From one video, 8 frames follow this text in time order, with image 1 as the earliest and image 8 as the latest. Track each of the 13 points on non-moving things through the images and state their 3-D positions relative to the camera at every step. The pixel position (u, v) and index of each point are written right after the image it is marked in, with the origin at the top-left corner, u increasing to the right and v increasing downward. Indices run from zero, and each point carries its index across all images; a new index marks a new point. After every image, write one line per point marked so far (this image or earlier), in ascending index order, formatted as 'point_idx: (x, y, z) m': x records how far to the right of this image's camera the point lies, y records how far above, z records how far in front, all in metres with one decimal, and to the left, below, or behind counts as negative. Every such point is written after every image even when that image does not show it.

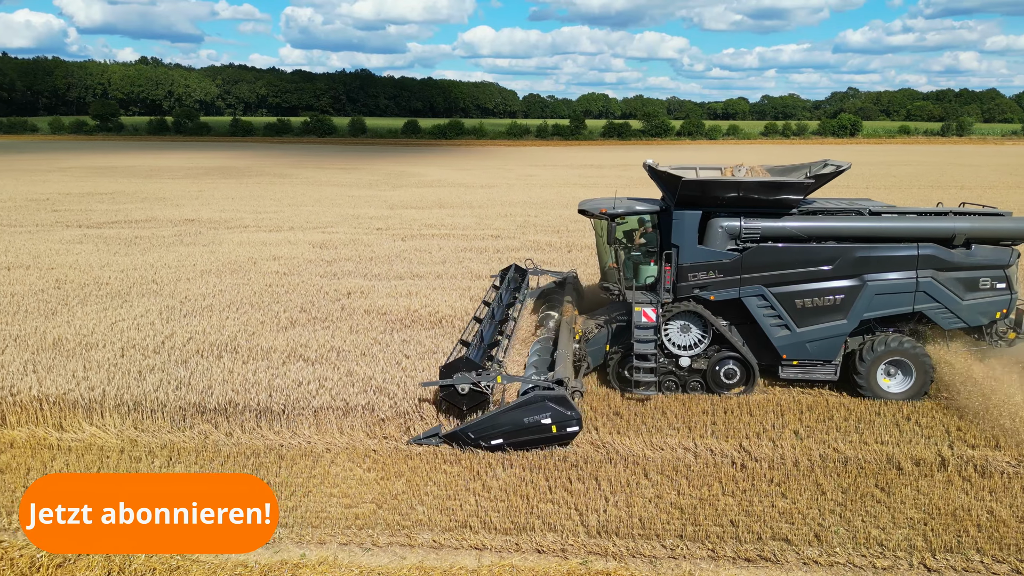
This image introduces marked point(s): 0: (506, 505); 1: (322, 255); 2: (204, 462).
0: (0.0, -1.3, +4.4) m
1: (-3.4, +0.6, +12.7) m
2: (-2.1, -1.2, +5.1) m
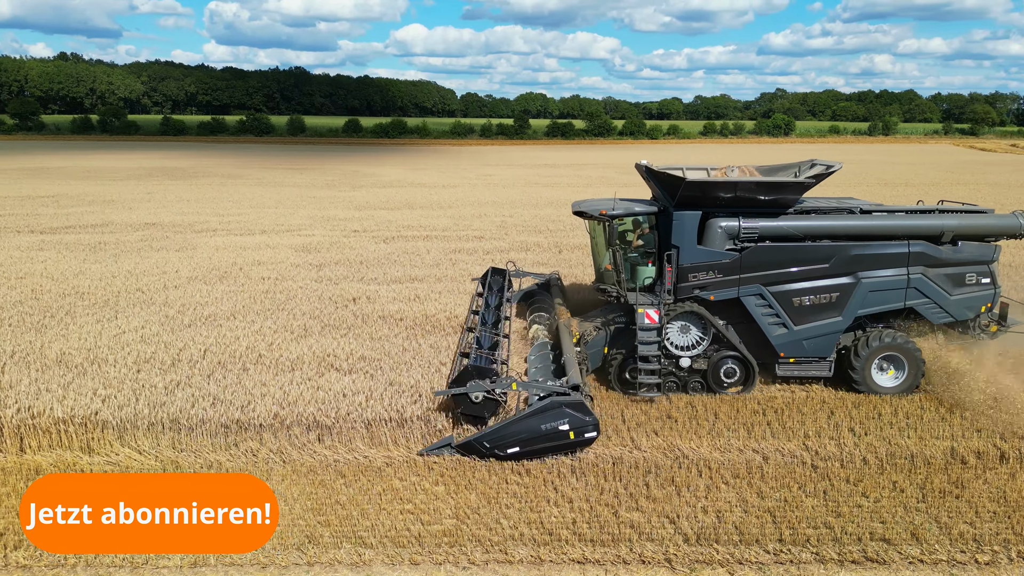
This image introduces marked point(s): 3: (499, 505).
0: (+0.5, -1.3, +4.3) m
1: (-3.5, +0.5, +12.3) m
2: (-1.6, -1.3, +4.8) m
3: (0.0, -1.3, +4.5) m
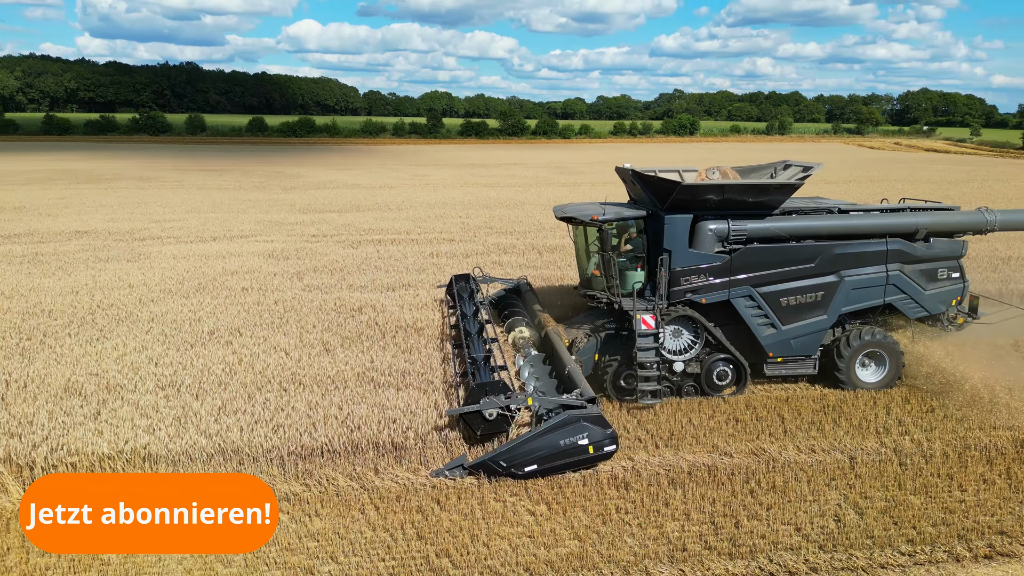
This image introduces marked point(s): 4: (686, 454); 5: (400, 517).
0: (+1.2, -1.4, +4.2) m
1: (-3.8, +0.4, +11.7) m
2: (-1.0, -1.4, +4.5) m
3: (+0.7, -1.4, +4.3) m
4: (+1.3, -1.2, +5.1) m
5: (-0.7, -1.4, +4.5) m
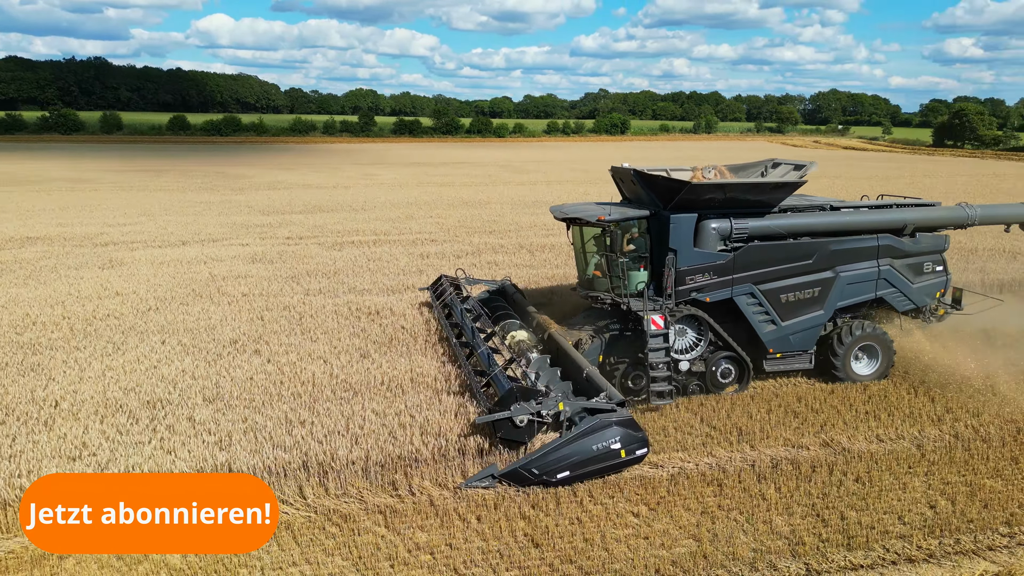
0: (+1.9, -1.4, +4.3) m
1: (-3.9, +0.3, +11.3) m
2: (-0.3, -1.4, +4.4) m
3: (+1.3, -1.4, +4.4) m
4: (+1.8, -1.2, +5.2) m
5: (0.0, -1.4, +4.4) m
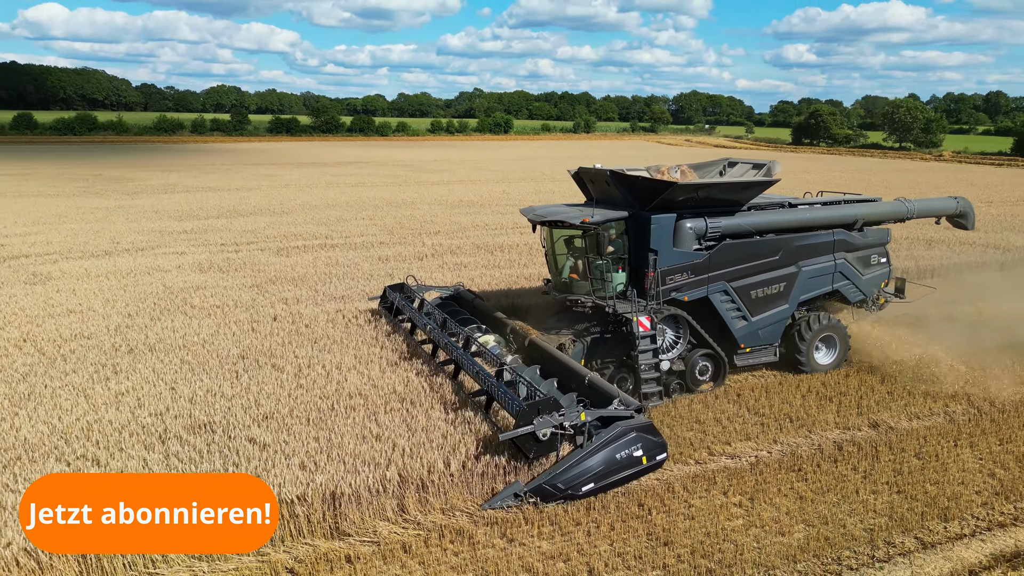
0: (+2.6, -1.3, +4.7) m
1: (-4.3, +0.1, +10.6) m
2: (+0.4, -1.4, +4.4) m
3: (+2.0, -1.4, +4.7) m
4: (+2.4, -1.1, +5.6) m
5: (+0.7, -1.4, +4.4) m
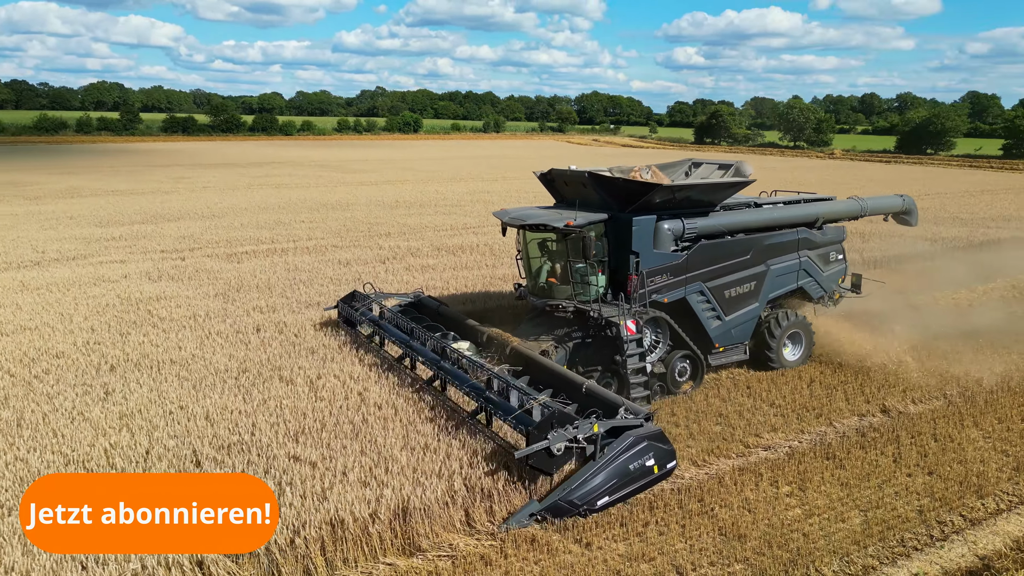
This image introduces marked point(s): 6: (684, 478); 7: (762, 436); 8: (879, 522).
0: (+2.9, -1.3, +5.0) m
1: (-4.6, 0.0, +10.0) m
2: (+0.8, -1.4, +4.4) m
3: (+2.4, -1.3, +4.9) m
4: (+2.6, -1.1, +5.8) m
5: (+1.1, -1.4, +4.5) m
6: (+1.2, -1.3, +5.0) m
7: (+1.9, -1.1, +5.6) m
8: (+2.2, -1.4, +4.4) m
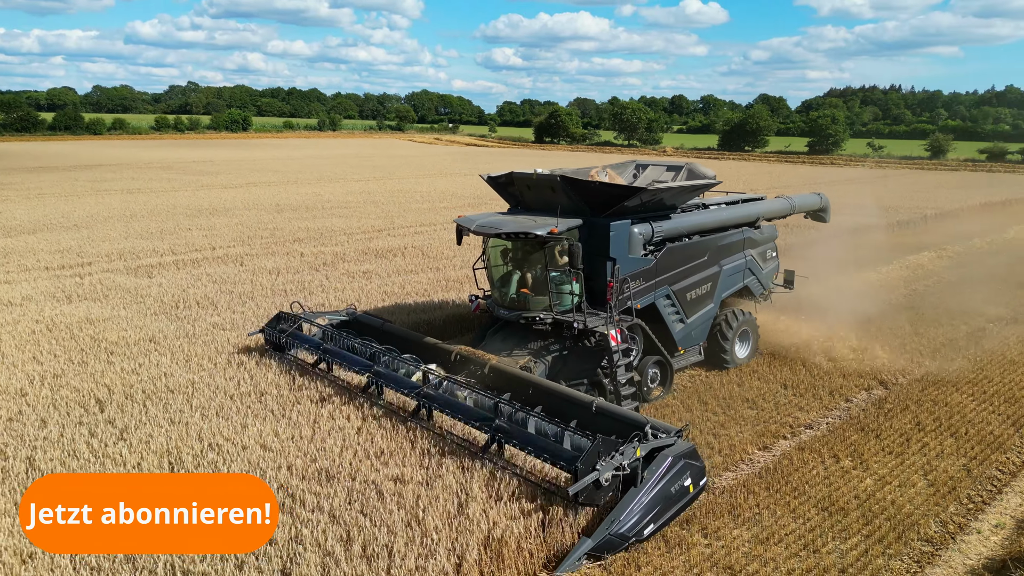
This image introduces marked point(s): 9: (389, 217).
0: (+3.5, -1.2, +5.6) m
1: (-5.0, -0.2, +8.9) m
2: (+1.5, -1.4, +4.6) m
3: (+3.0, -1.2, +5.4) m
4: (+3.0, -1.0, +6.4) m
5: (+1.8, -1.4, +4.7) m
6: (+1.8, -1.3, +5.3) m
7: (+2.4, -1.1, +6.0) m
8: (+2.9, -1.3, +5.0) m
9: (-3.2, +1.8, +18.3) m
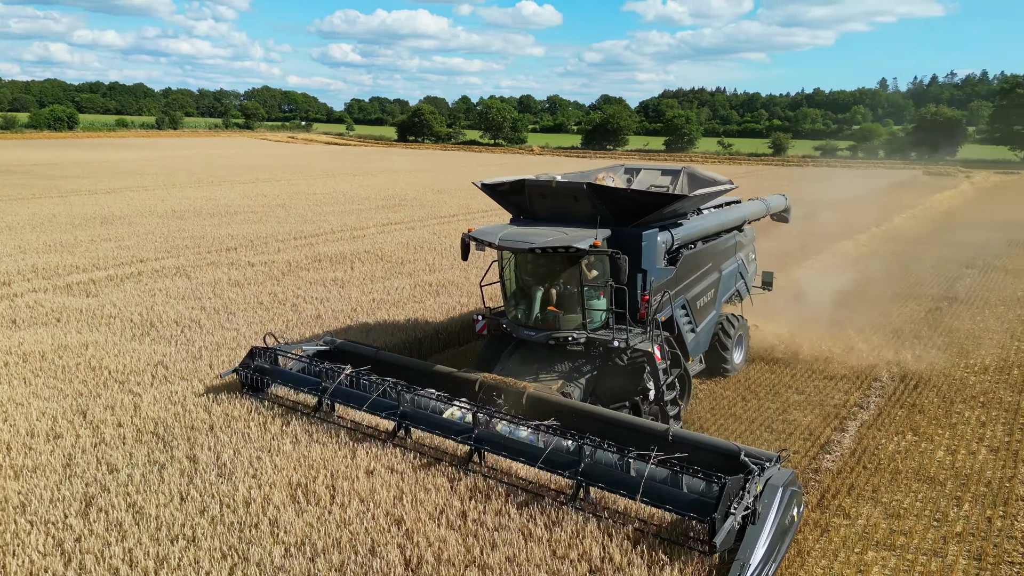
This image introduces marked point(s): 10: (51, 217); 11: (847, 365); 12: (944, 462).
0: (+4.2, -1.0, +6.3) m
1: (-4.8, -0.5, +8.0) m
2: (+2.4, -1.4, +5.0) m
3: (+3.7, -1.1, +6.1) m
4: (+3.5, -0.9, +7.0) m
5: (+2.7, -1.3, +5.2) m
6: (+2.6, -1.2, +5.7) m
7: (+3.0, -1.0, +6.5) m
8: (+3.7, -1.2, +5.6) m
9: (-4.9, +1.6, +17.5) m
10: (-11.0, +1.7, +17.9) m
11: (+3.4, -0.8, +7.5) m
12: (+3.1, -1.3, +5.4) m
